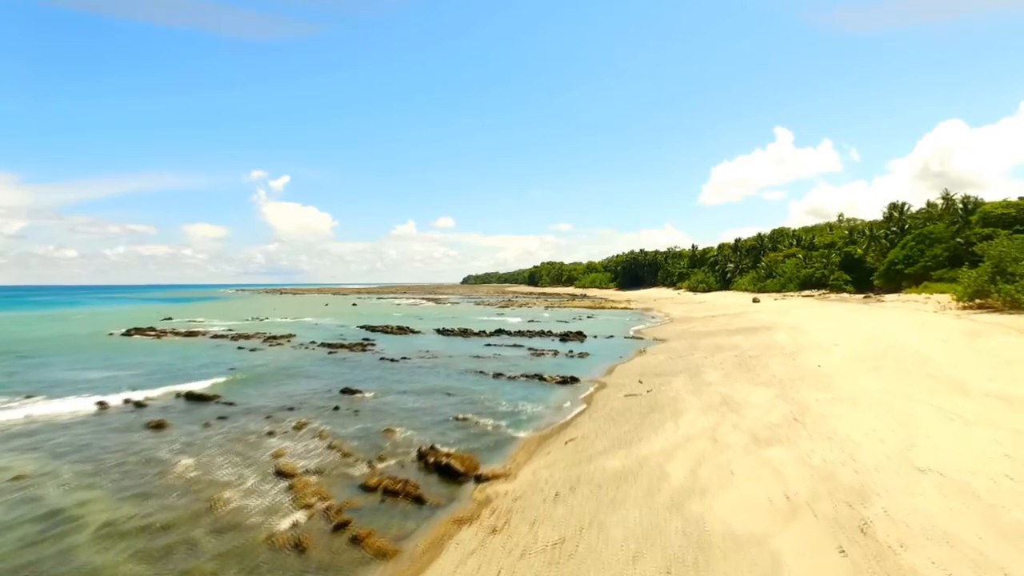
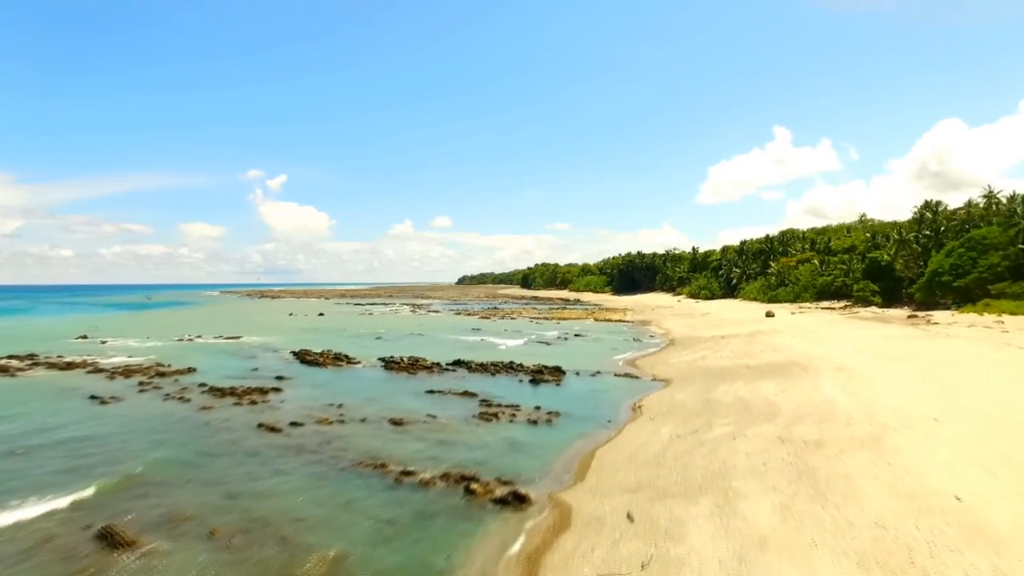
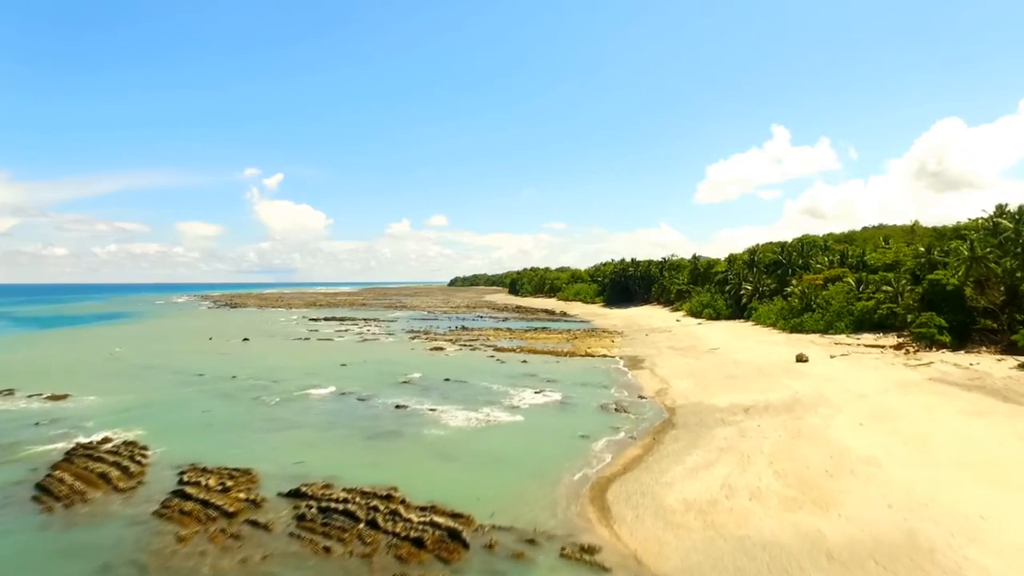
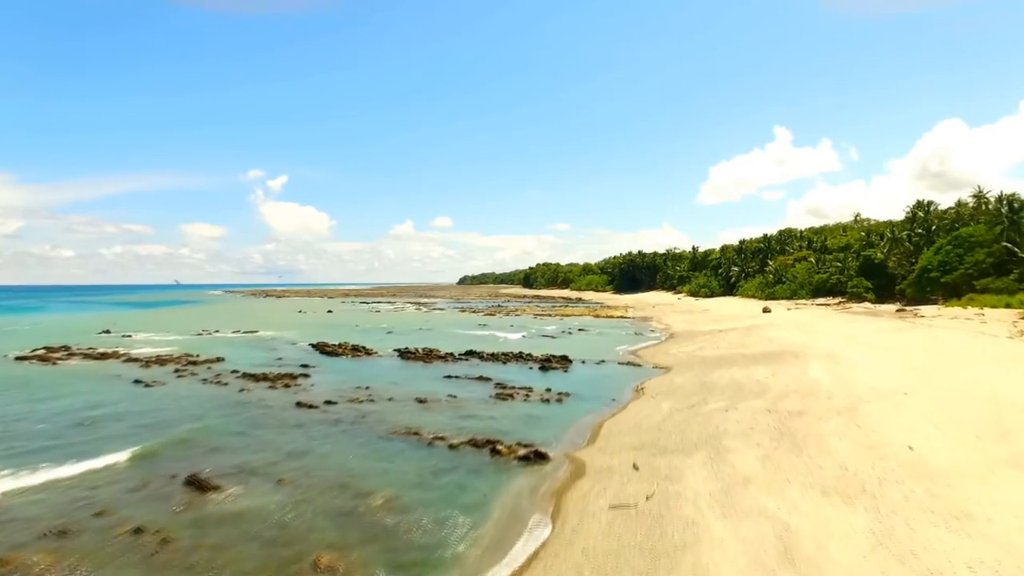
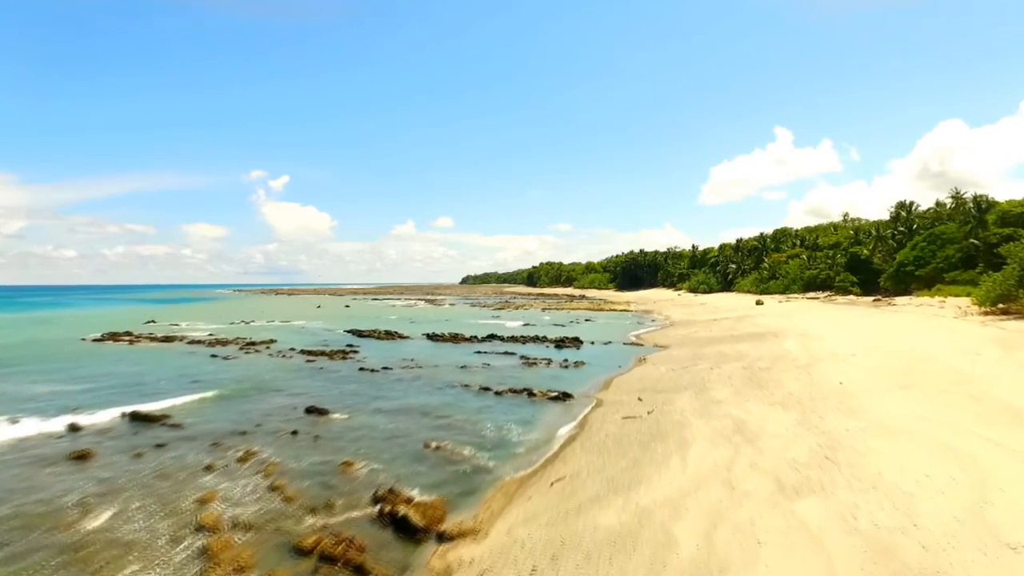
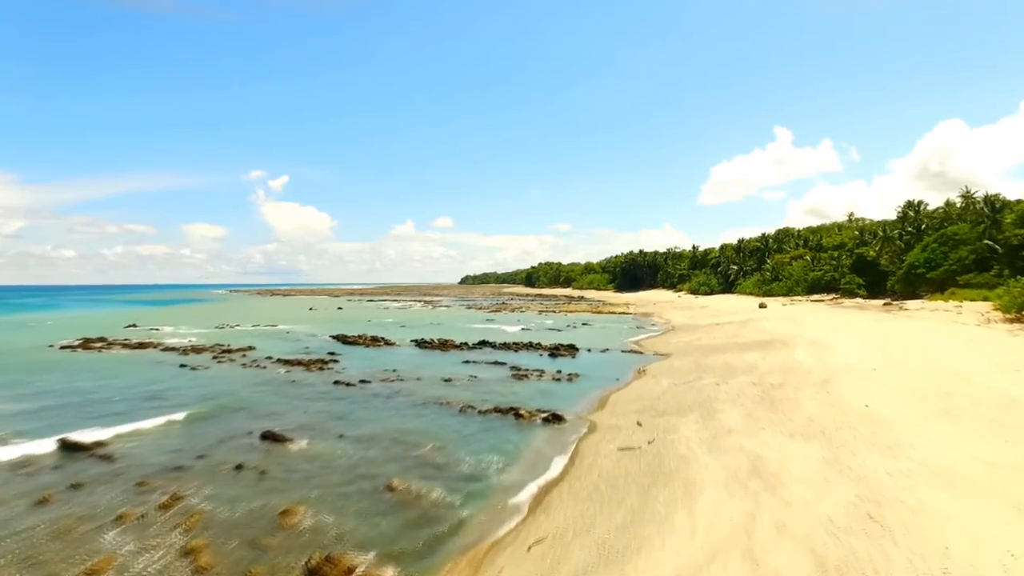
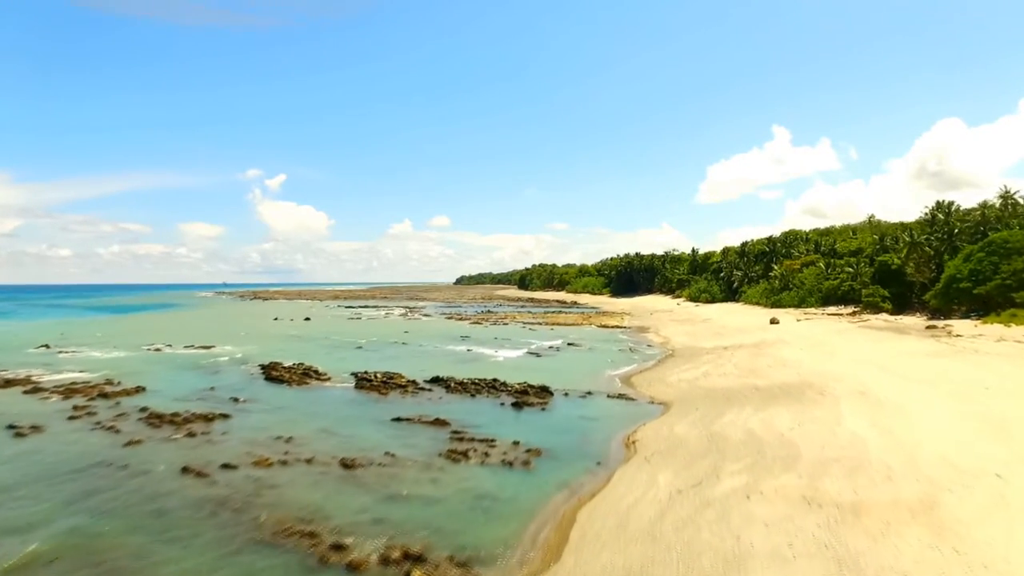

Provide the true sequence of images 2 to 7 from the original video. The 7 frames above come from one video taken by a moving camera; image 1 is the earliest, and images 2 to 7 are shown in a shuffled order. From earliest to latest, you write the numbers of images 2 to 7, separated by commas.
5, 6, 4, 2, 7, 3
